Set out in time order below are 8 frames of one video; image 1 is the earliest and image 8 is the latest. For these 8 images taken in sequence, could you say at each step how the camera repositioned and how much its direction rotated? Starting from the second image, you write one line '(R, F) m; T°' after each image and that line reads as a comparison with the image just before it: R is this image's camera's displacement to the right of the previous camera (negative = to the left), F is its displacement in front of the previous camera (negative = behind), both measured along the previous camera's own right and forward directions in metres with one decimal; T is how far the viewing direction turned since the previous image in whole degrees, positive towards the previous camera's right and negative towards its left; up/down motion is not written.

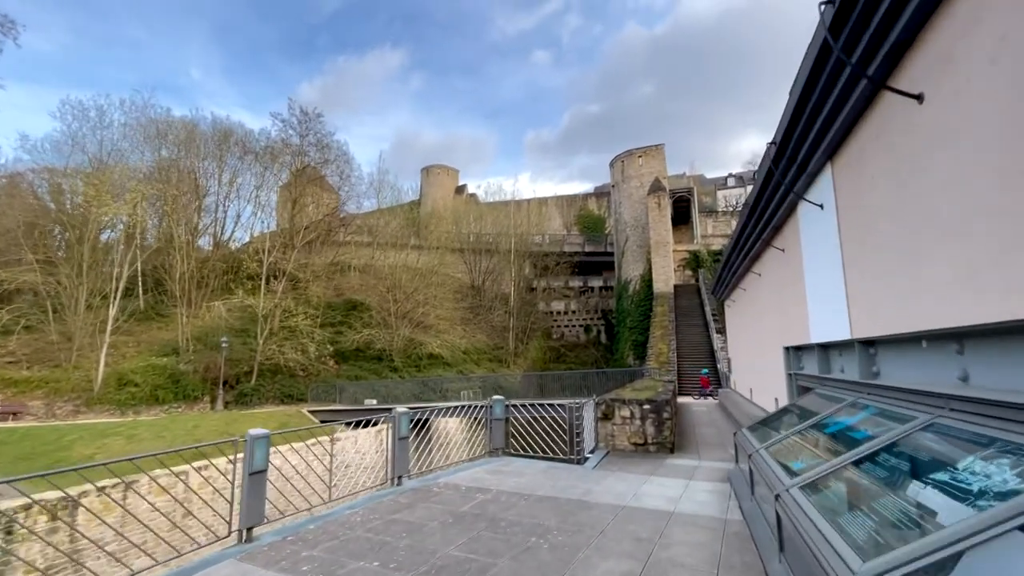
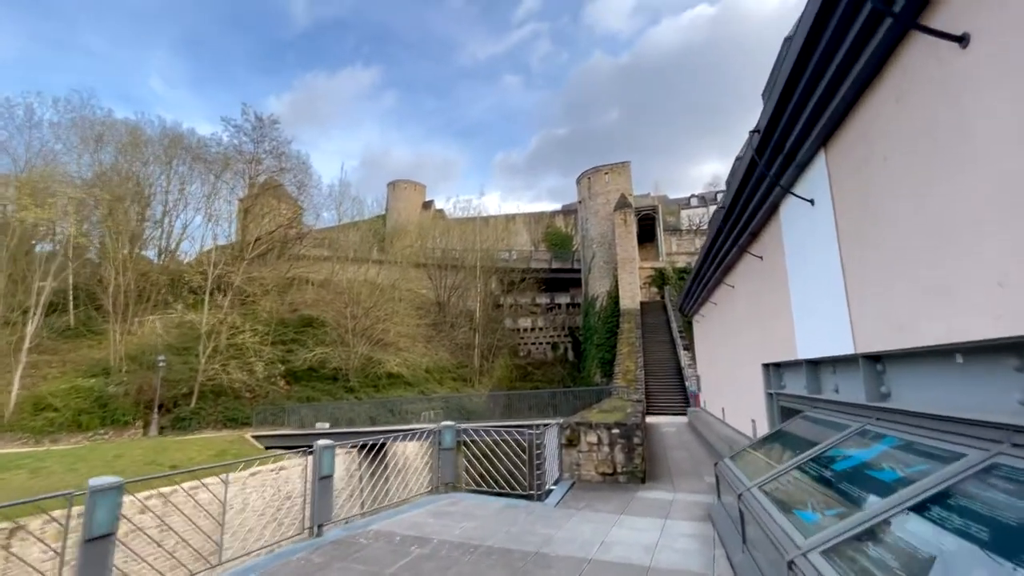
(+0.2, +0.7) m; +4°
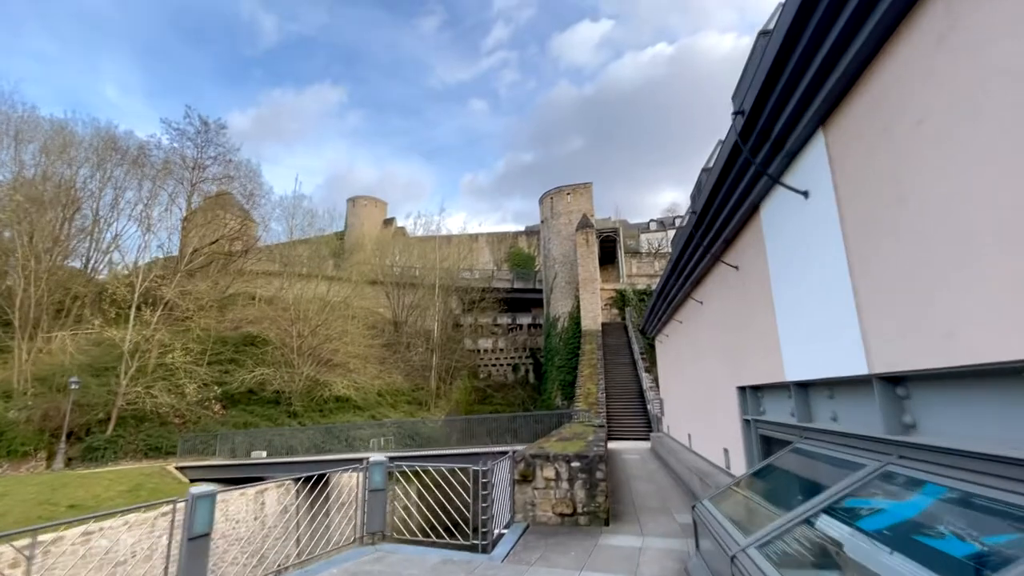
(+0.2, +0.7) m; +4°
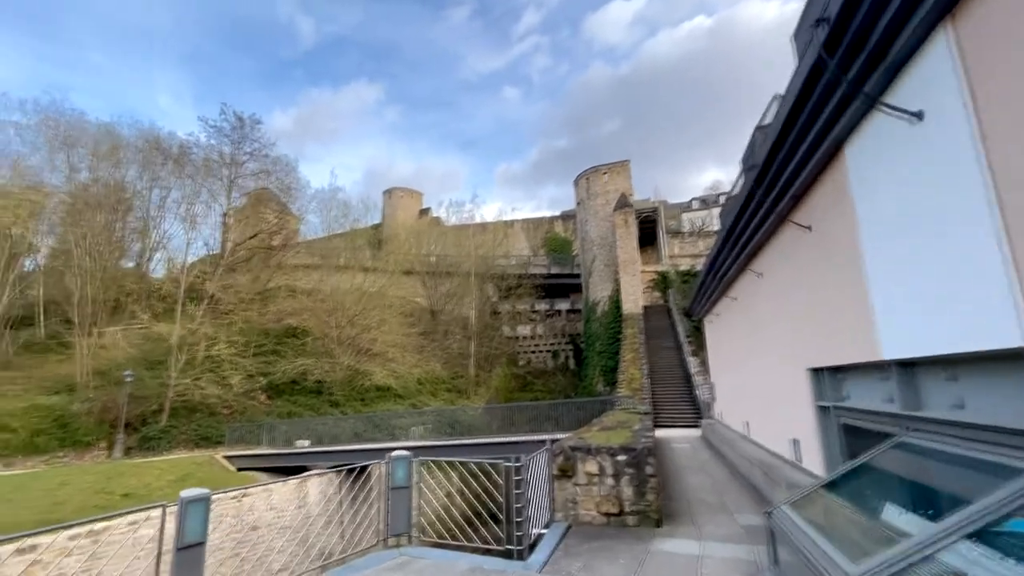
(+0.1, +0.5) m; -5°
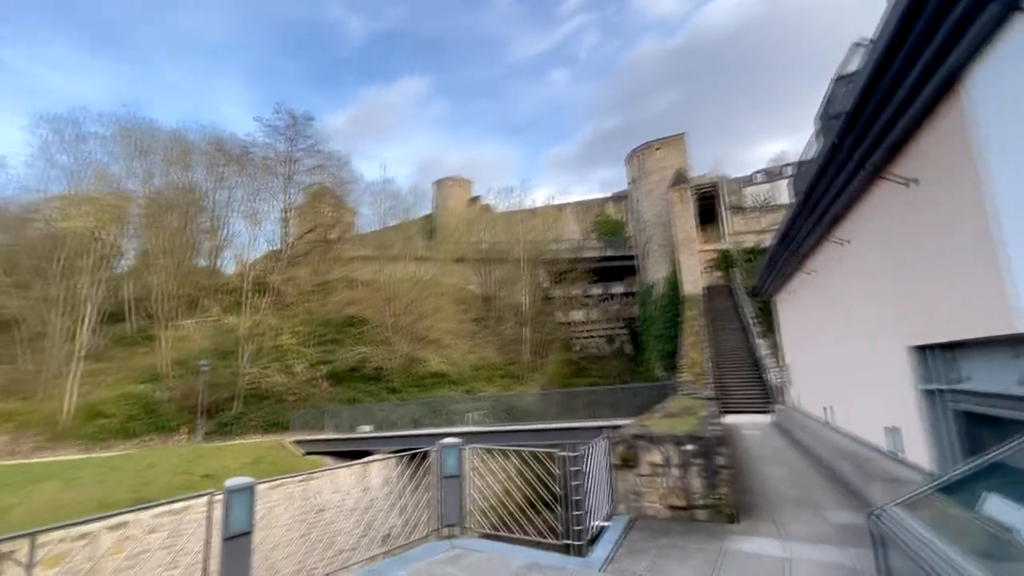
(0.0, +0.3) m; -6°
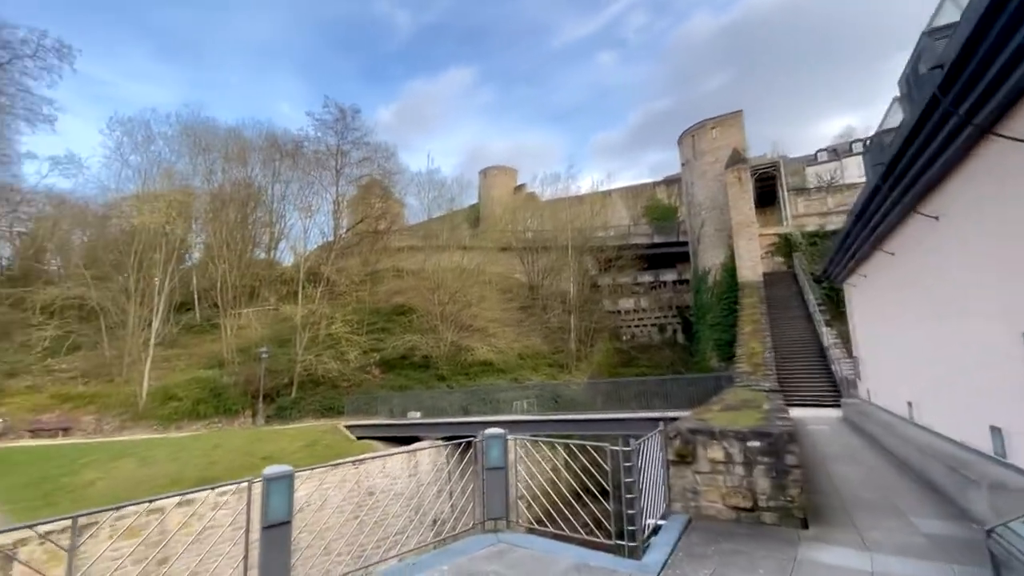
(0.0, +0.2) m; -6°
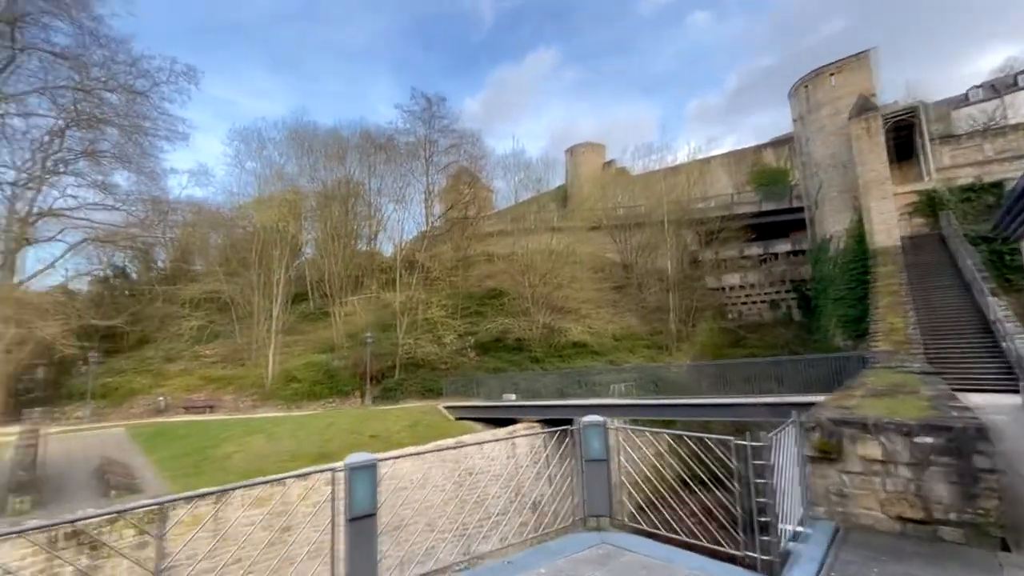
(0.0, +0.4) m; -11°
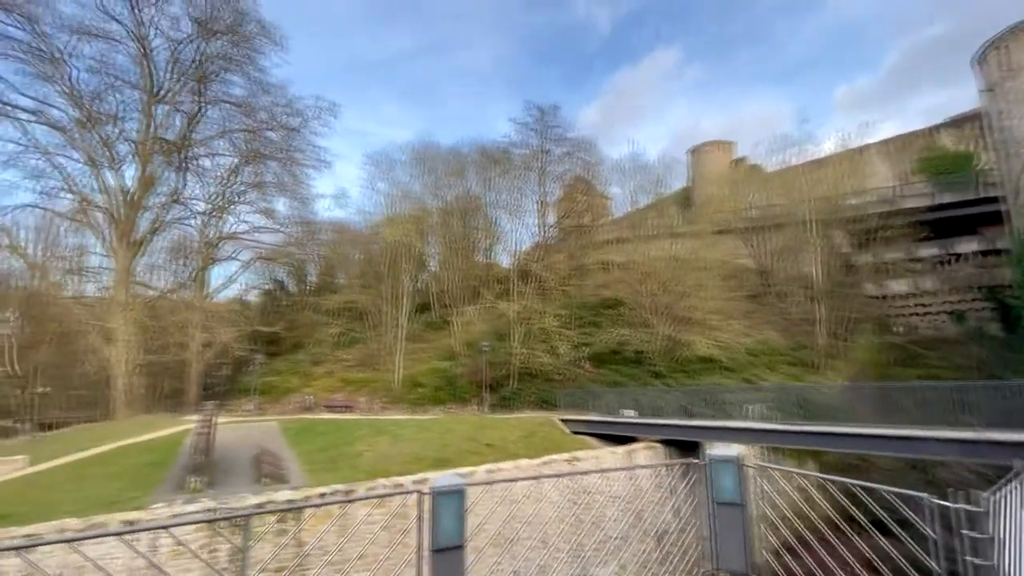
(+0.1, +0.4) m; -14°
